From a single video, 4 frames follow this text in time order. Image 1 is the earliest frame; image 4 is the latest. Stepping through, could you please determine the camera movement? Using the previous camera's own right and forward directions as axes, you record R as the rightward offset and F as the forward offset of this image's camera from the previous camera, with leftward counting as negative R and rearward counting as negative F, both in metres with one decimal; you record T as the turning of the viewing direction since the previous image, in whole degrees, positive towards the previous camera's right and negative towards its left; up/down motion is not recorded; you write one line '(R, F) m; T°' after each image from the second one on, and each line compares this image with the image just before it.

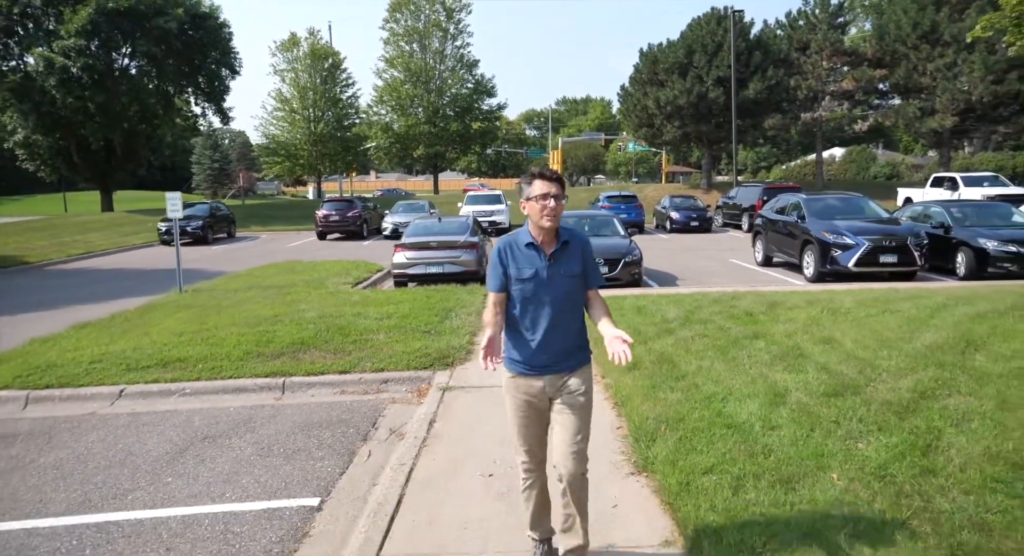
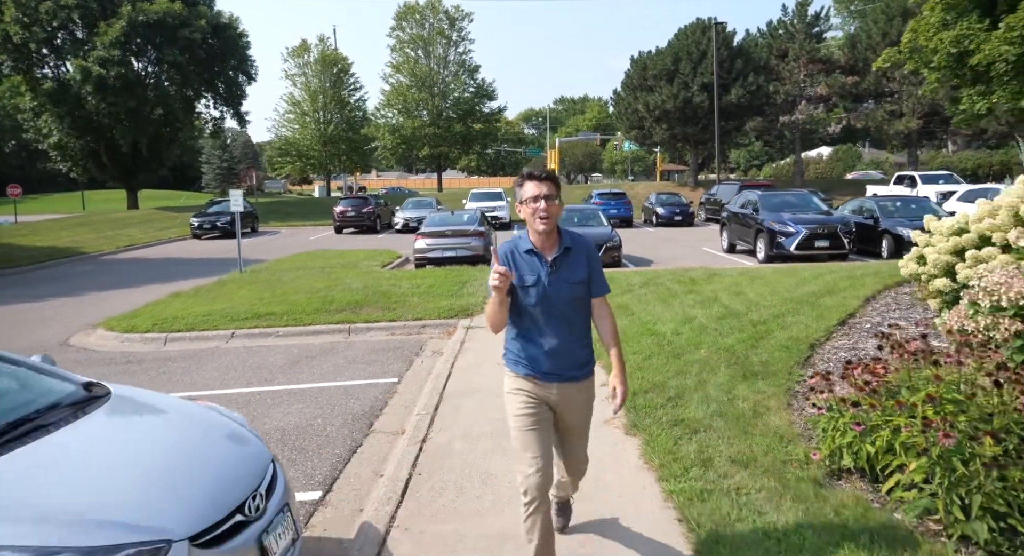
(-0.1, -2.6) m; 0°
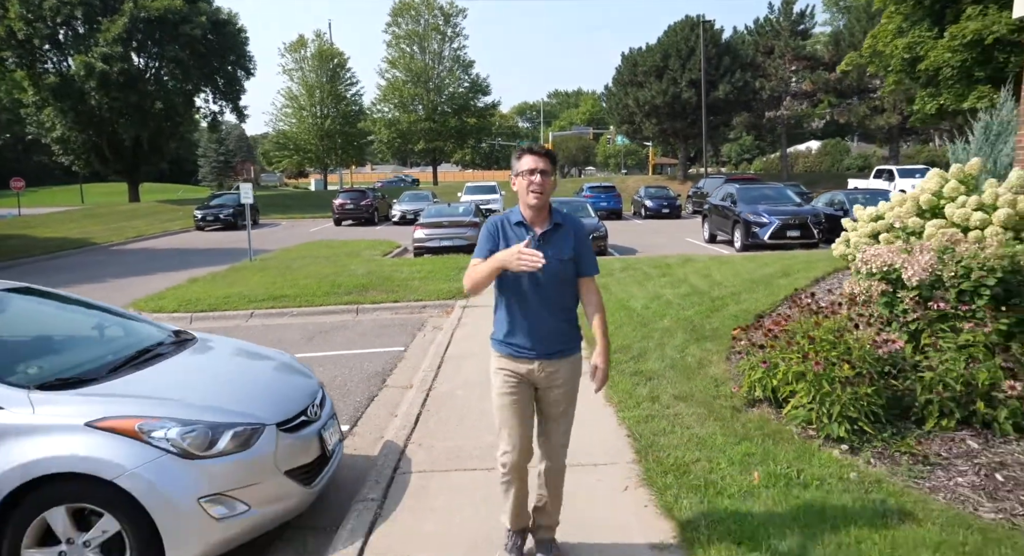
(0.0, -1.0) m; 0°
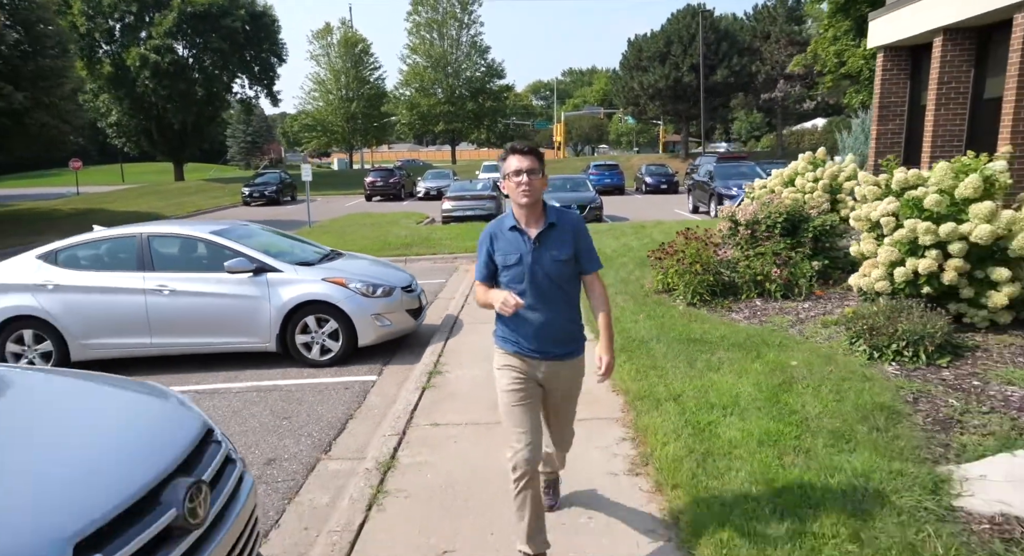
(+0.1, -3.4) m; -1°
